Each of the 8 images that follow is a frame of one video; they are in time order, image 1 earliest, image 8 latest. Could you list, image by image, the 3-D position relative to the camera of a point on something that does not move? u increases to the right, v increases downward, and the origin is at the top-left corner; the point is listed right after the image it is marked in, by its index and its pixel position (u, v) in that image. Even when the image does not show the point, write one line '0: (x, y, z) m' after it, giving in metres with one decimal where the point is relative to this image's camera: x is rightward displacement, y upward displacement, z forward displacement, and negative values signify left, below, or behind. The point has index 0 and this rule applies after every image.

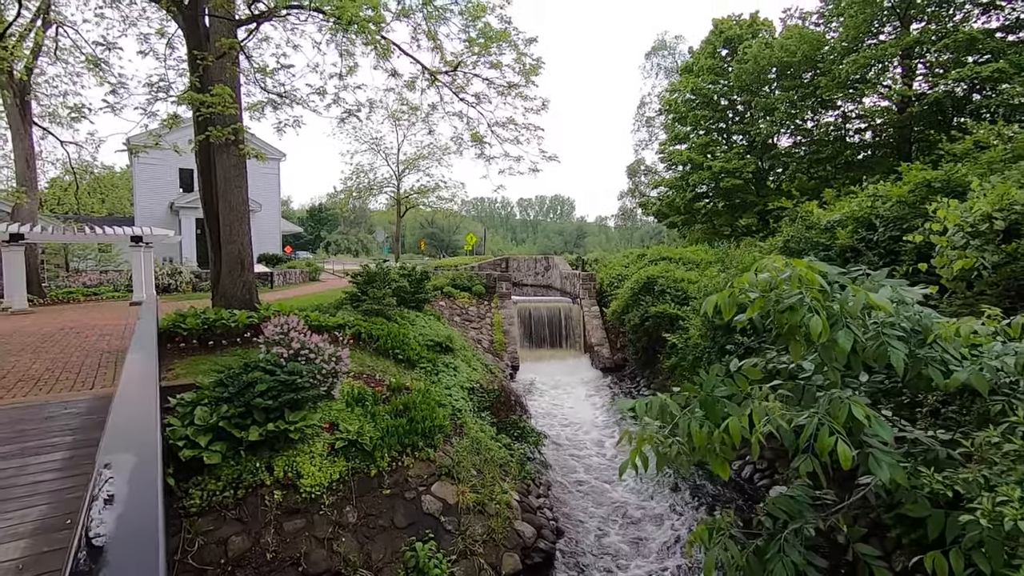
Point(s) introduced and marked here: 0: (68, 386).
0: (-4.2, -0.9, +5.1) m
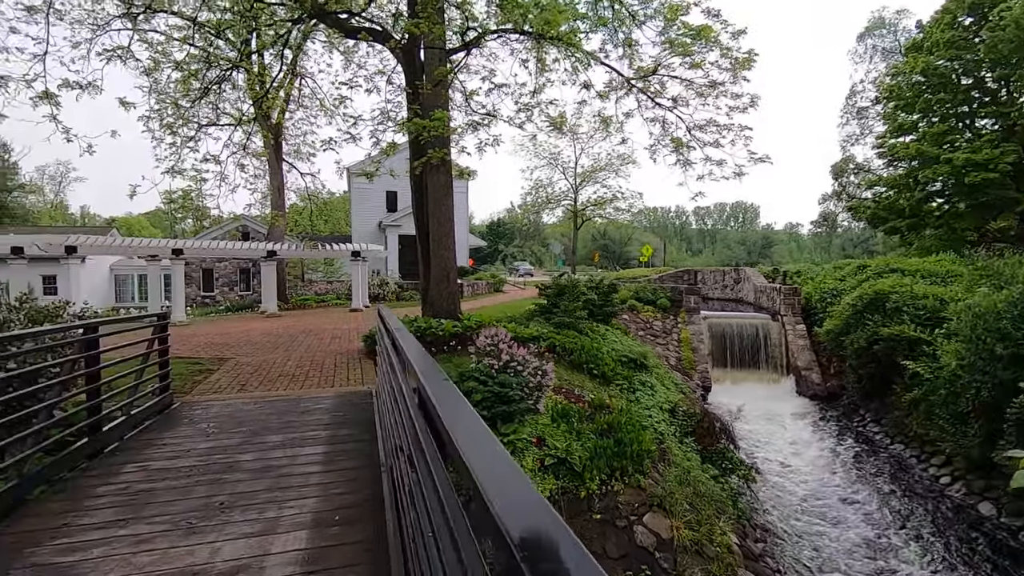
0: (-2.2, -1.0, +5.9) m
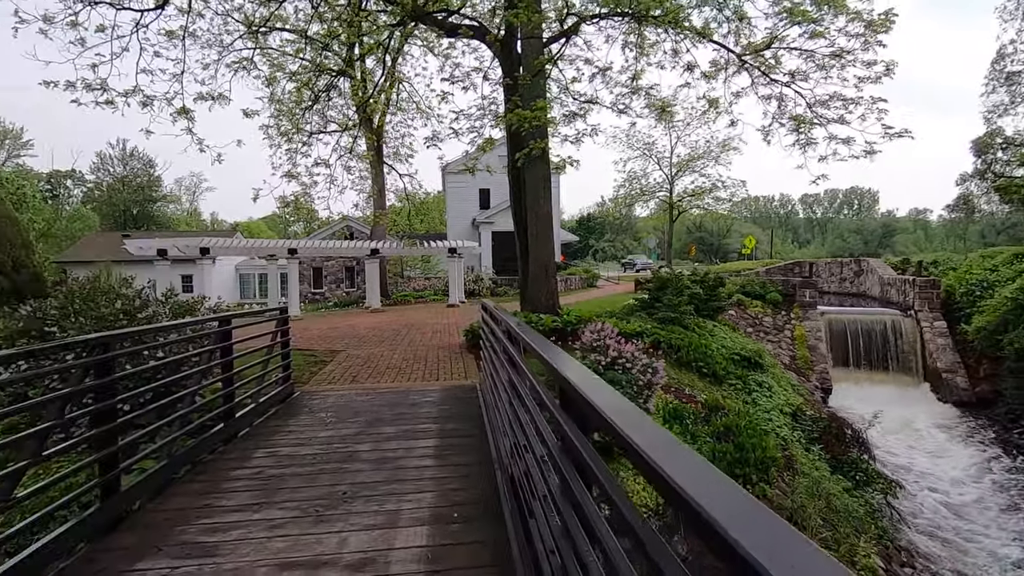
0: (-1.0, -1.0, +6.0) m
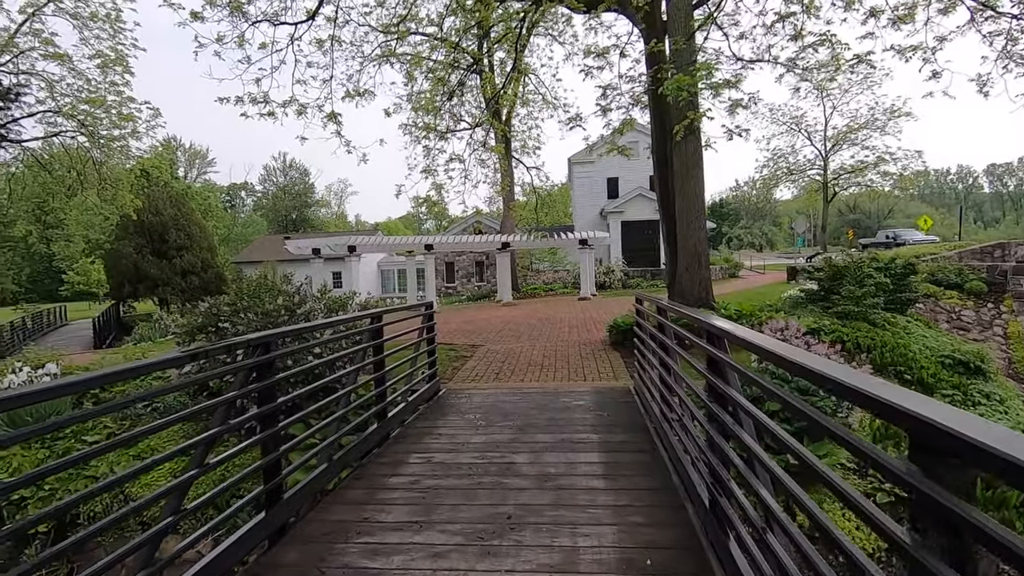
0: (+0.6, -0.9, +5.6) m
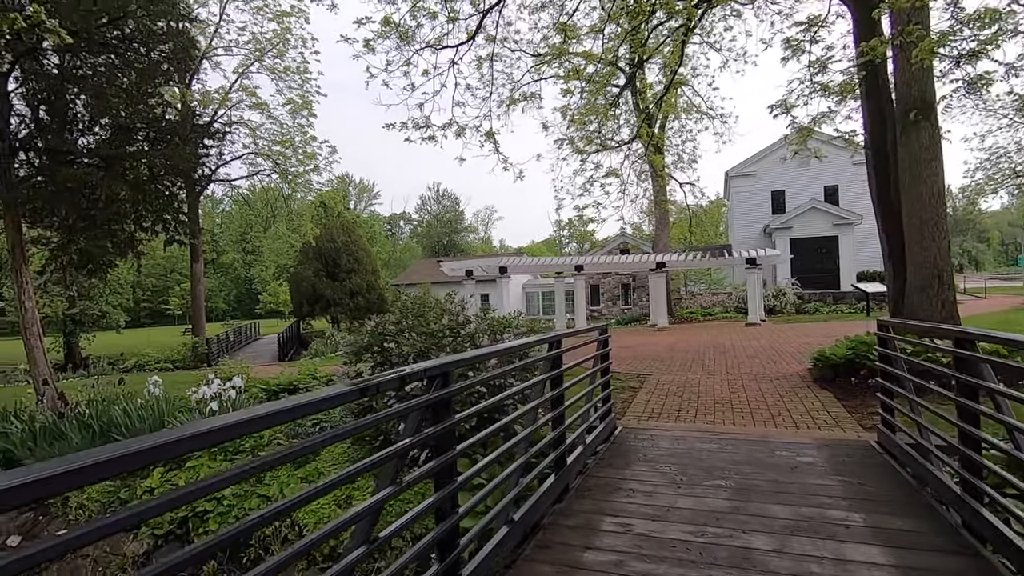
0: (+2.2, -1.1, +4.6) m
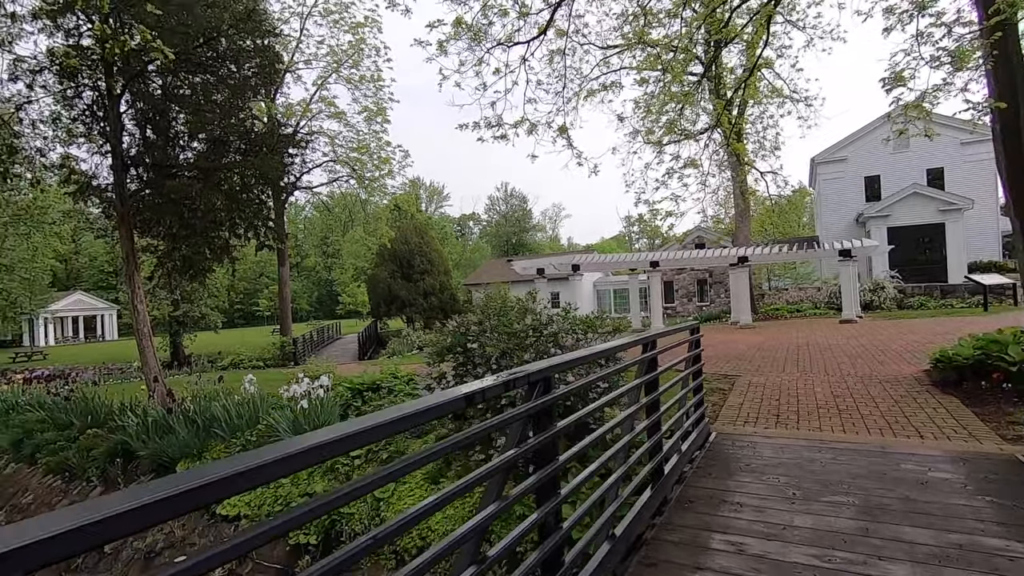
0: (+2.8, -1.0, +4.1) m
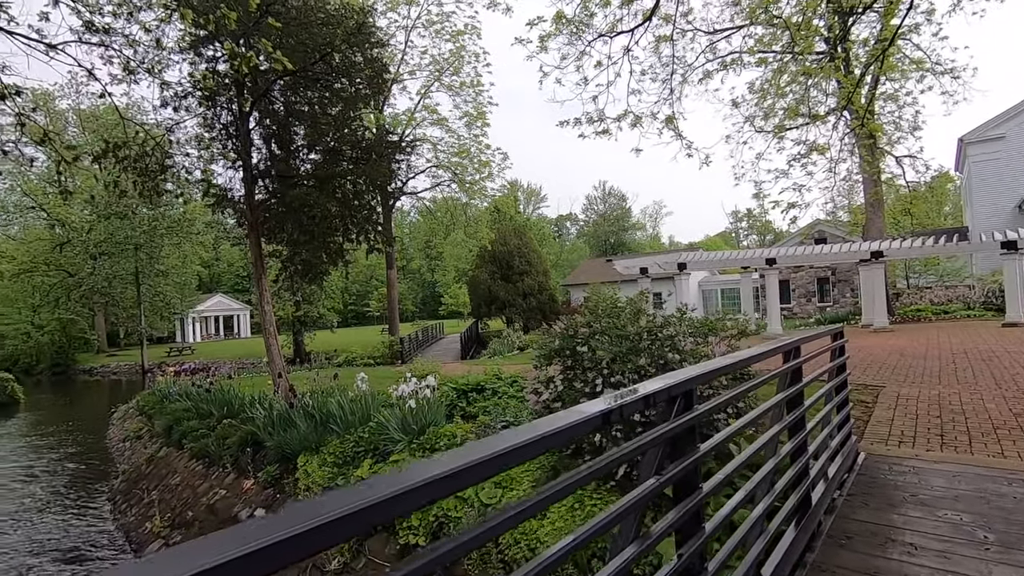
0: (+3.6, -1.0, +3.4) m
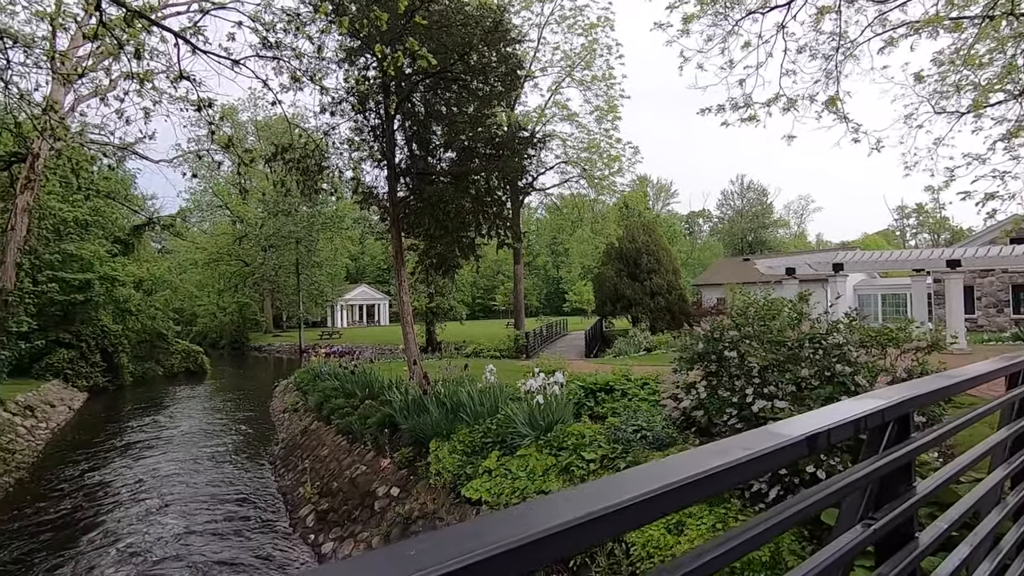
0: (+4.3, -1.1, +2.3) m
